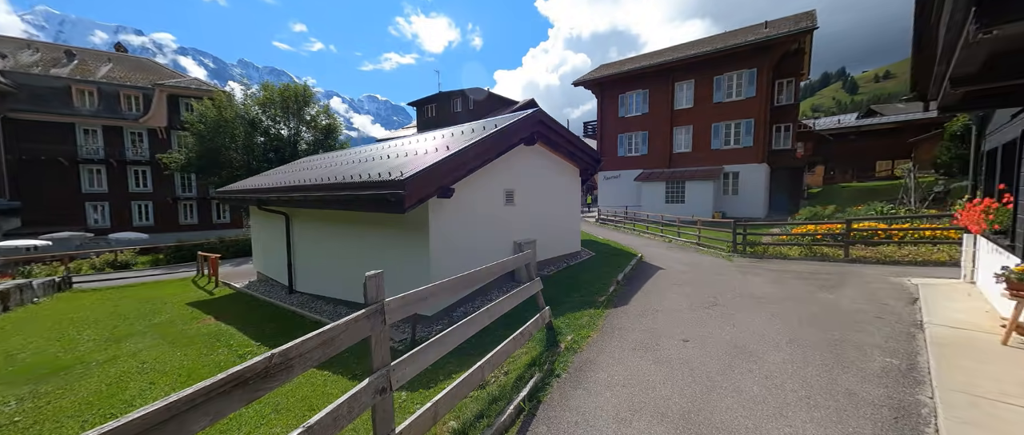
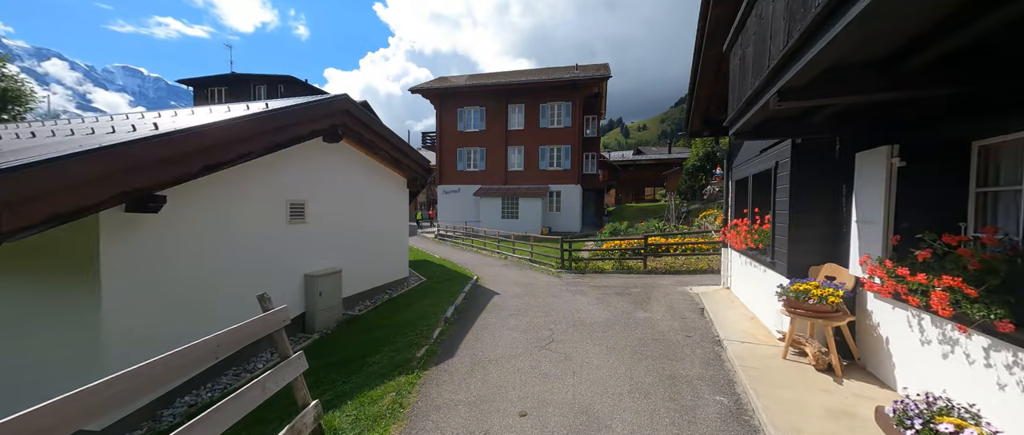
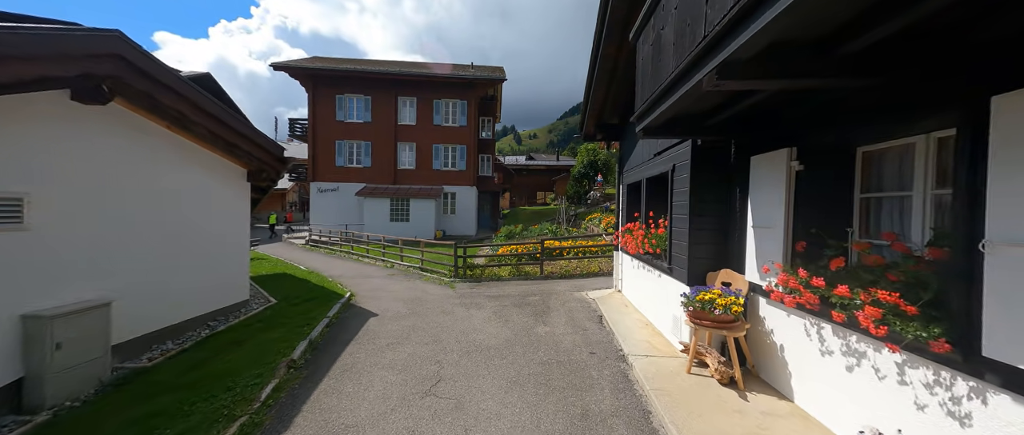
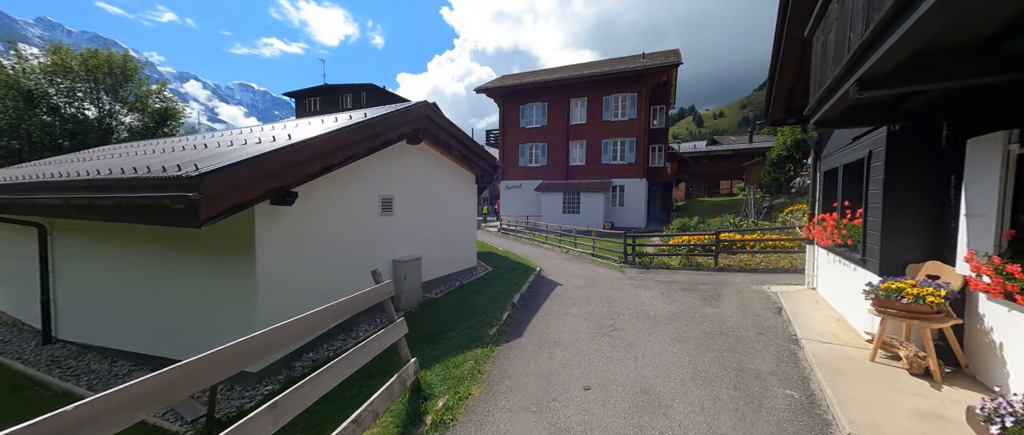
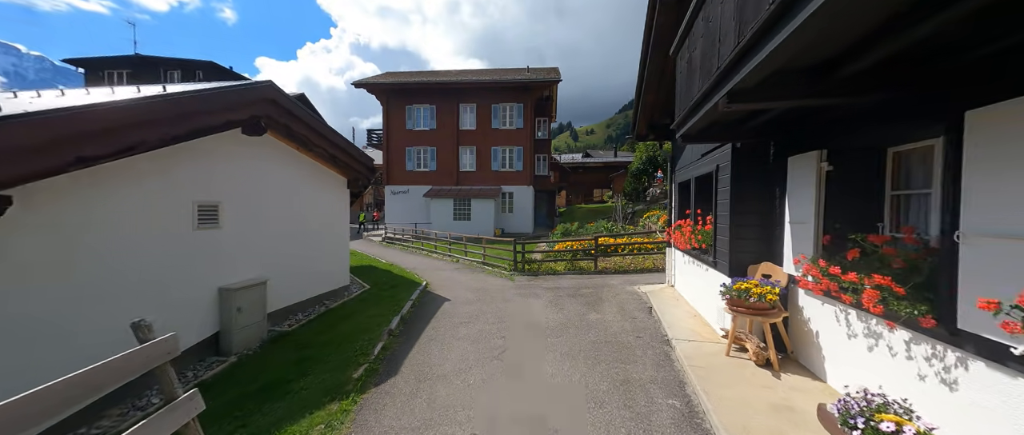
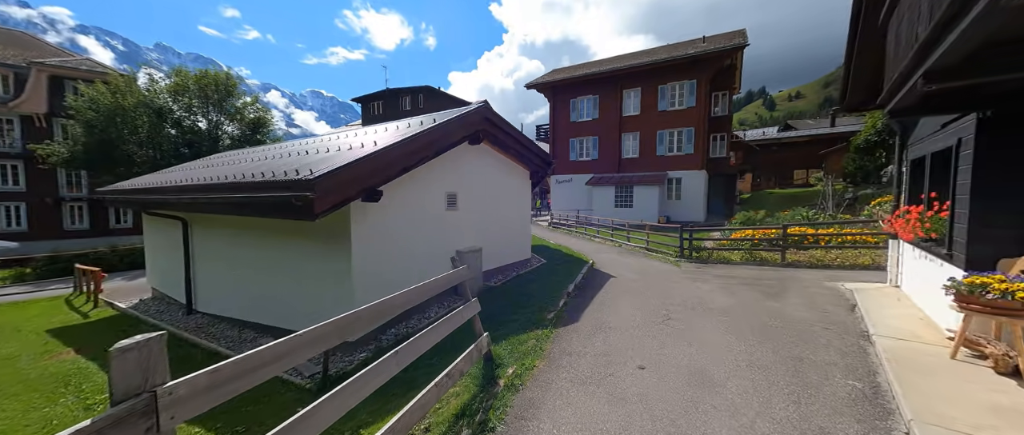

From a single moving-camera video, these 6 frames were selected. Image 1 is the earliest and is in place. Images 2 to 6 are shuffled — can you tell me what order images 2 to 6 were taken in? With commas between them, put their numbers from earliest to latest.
6, 4, 2, 5, 3
